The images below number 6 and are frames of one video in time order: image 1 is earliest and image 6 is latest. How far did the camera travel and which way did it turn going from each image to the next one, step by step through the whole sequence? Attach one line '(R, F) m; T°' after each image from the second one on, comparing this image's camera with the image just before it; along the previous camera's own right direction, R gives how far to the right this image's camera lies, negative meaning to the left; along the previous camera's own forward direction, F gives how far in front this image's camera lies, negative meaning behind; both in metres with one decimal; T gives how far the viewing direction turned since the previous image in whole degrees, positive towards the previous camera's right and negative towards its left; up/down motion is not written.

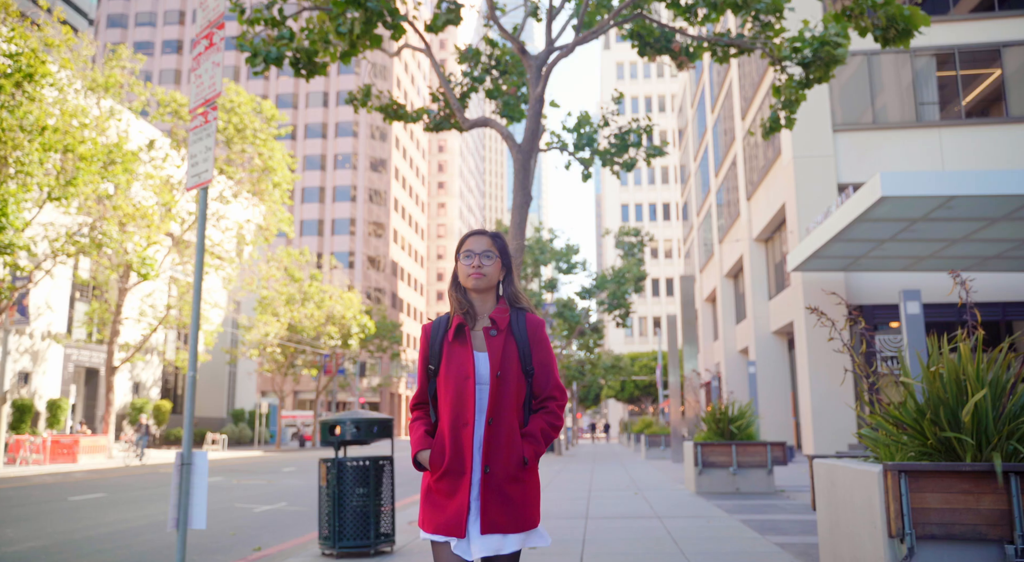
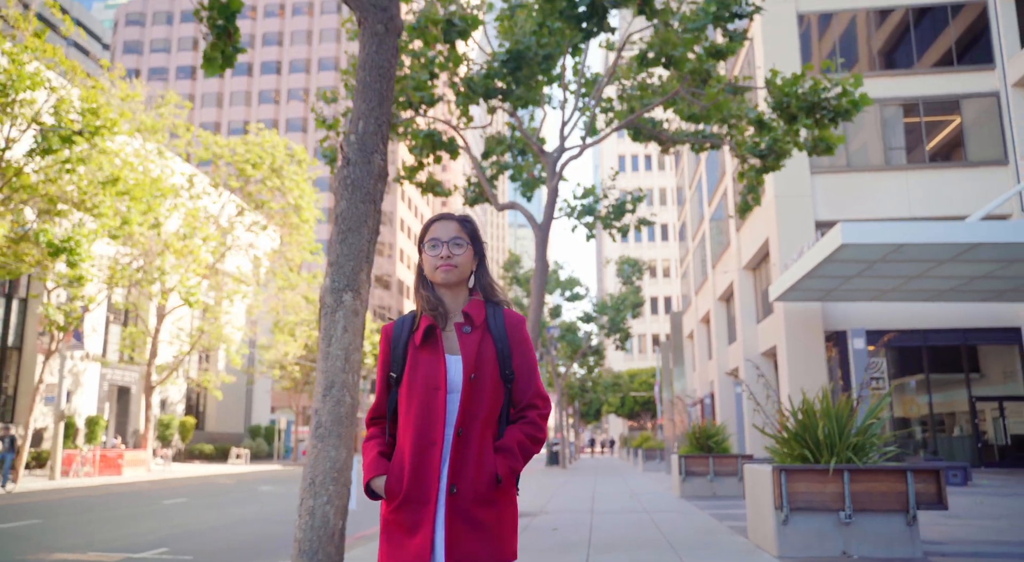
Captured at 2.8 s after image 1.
(-0.3, -2.2) m; 0°
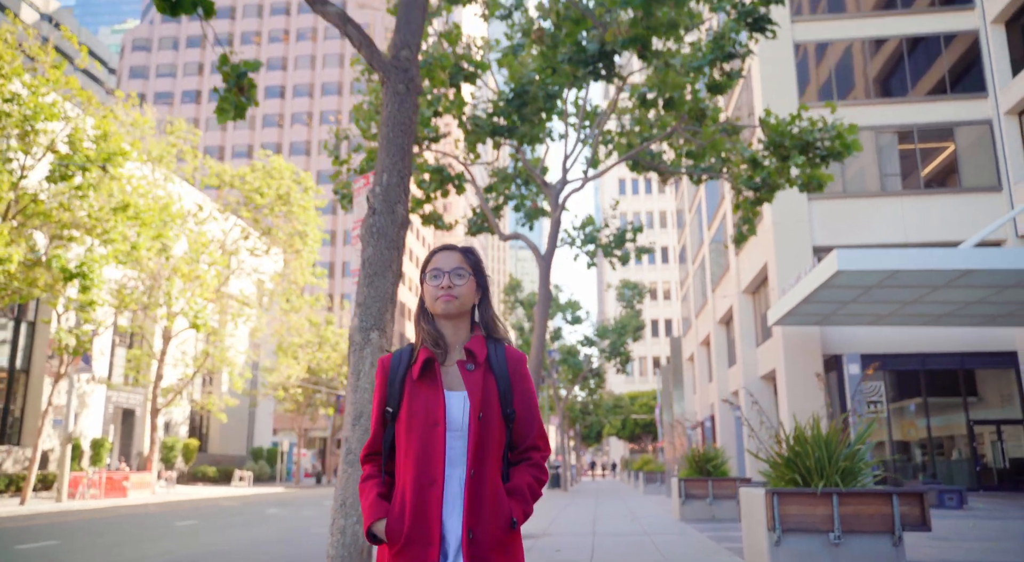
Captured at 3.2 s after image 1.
(0.0, -0.3) m; 0°
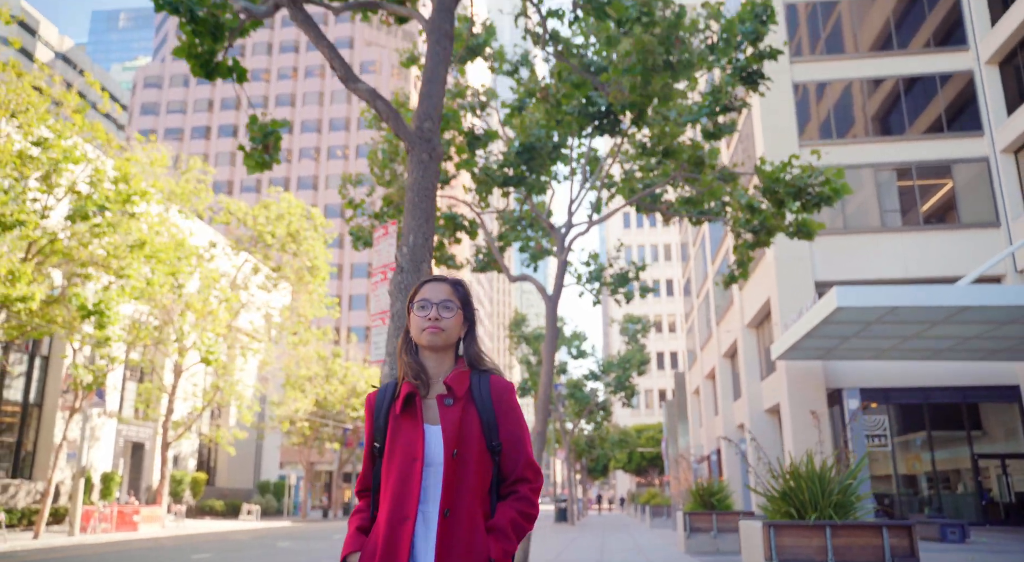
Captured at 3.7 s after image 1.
(-0.1, -0.4) m; 0°
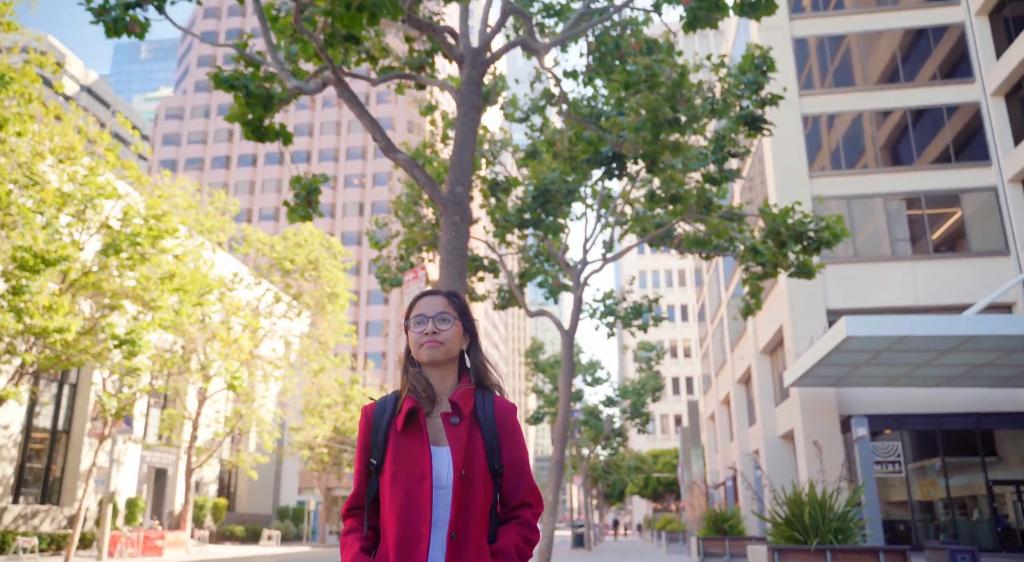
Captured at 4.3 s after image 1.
(-0.1, -0.6) m; -1°
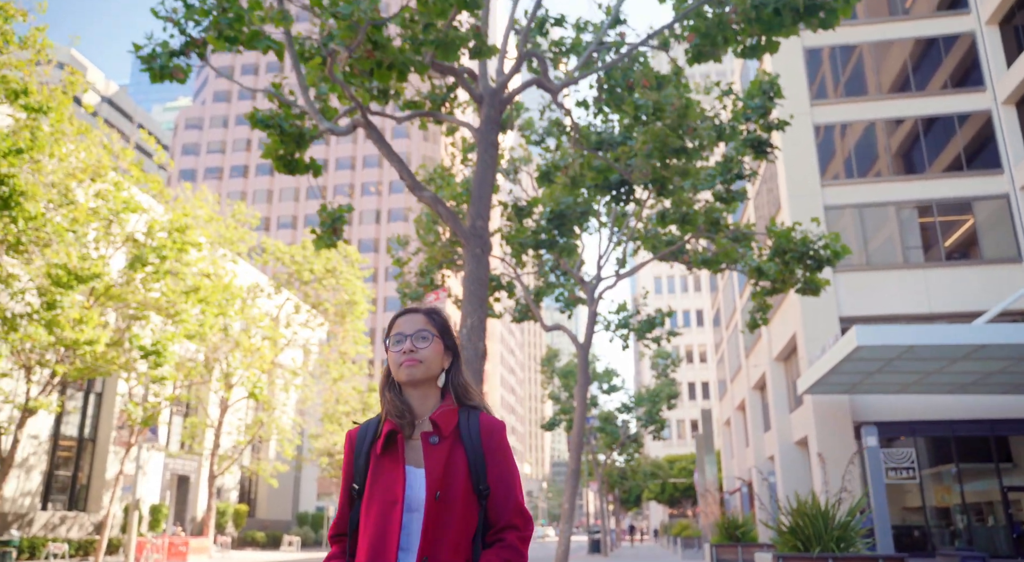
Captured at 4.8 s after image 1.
(0.0, -0.4) m; -1°
